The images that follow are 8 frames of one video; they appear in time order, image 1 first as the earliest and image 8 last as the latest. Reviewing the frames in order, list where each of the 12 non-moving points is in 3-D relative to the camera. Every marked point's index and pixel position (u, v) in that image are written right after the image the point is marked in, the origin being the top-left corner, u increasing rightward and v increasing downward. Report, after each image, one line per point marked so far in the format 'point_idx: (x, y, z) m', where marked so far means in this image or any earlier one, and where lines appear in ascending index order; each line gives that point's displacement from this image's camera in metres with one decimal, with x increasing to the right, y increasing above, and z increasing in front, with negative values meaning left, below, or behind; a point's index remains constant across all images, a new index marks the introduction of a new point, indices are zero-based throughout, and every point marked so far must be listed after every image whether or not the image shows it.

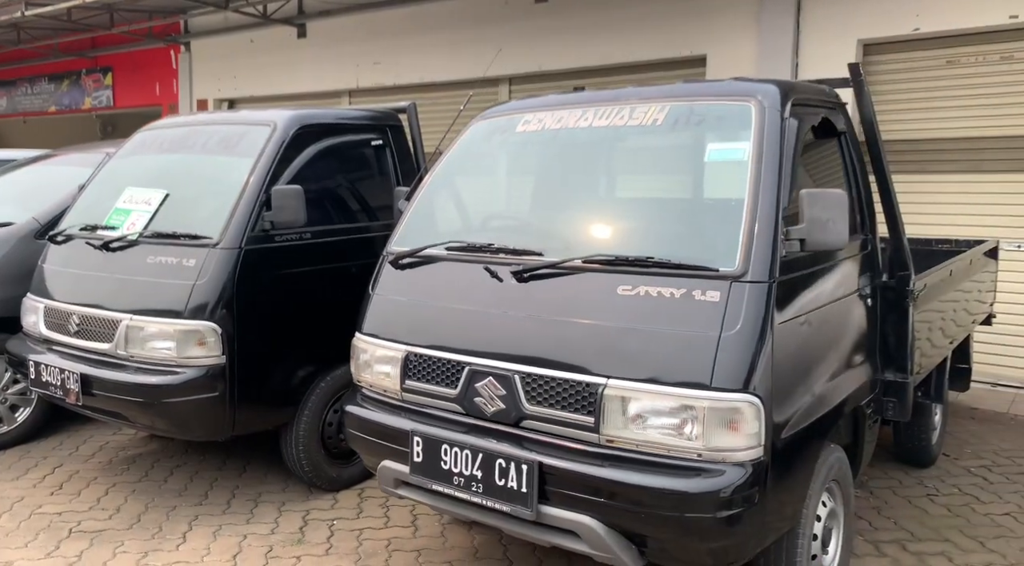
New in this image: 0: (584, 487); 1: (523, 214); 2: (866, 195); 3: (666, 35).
0: (+0.2, -0.6, +2.5) m
1: (0.0, +0.3, +3.1) m
2: (+1.5, +0.4, +3.4) m
3: (+1.6, +2.5, +8.0) m
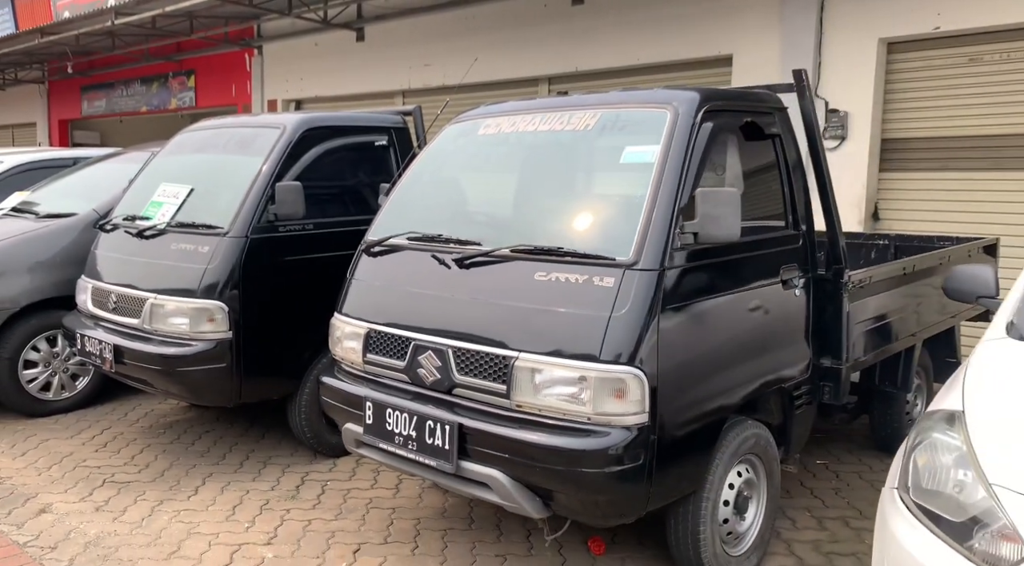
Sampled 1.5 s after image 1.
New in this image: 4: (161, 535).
0: (-0.1, -0.6, +2.8) m
1: (-0.2, +0.3, +3.5) m
2: (+1.3, +0.4, +3.7) m
3: (+1.9, +2.6, +8.1) m
4: (-1.6, -1.2, +3.7) m
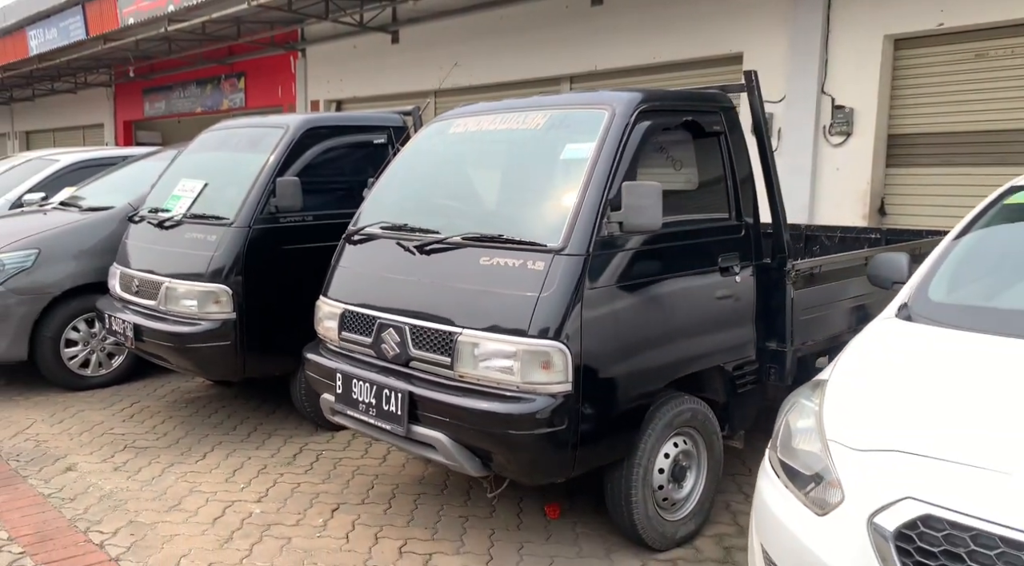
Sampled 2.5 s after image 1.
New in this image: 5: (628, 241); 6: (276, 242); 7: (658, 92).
0: (-0.3, -0.5, +3.2) m
1: (-0.4, +0.4, +3.8) m
2: (+1.2, +0.5, +3.9) m
3: (+2.1, +2.7, +8.3) m
4: (-1.8, -1.1, +4.1) m
5: (+0.5, +0.2, +3.3) m
6: (-1.4, +0.3, +4.7) m
7: (+0.6, +0.9, +3.6) m
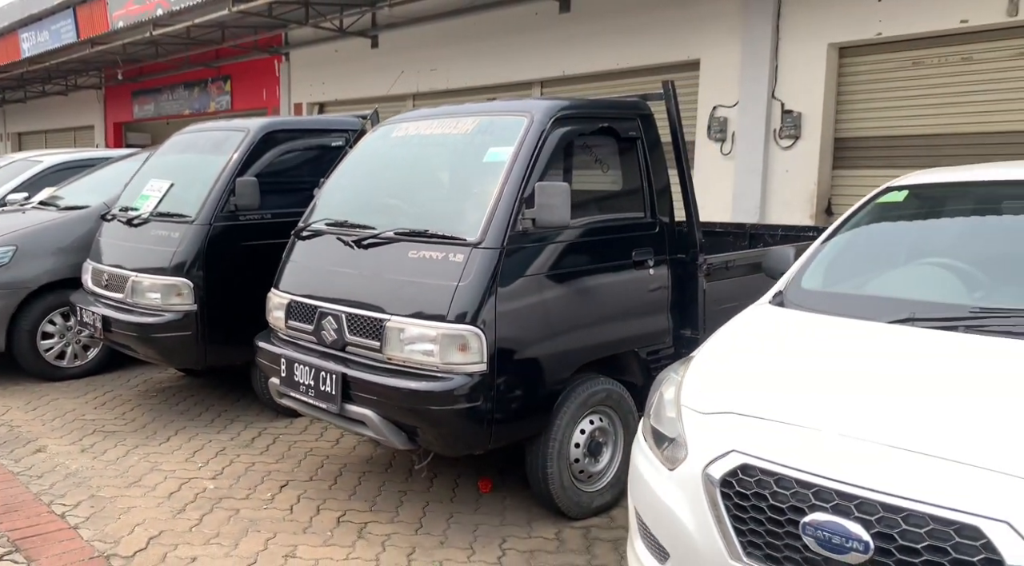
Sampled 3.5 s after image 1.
0: (-0.6, -0.5, +3.5) m
1: (-0.7, +0.4, +4.1) m
2: (+0.8, +0.5, +4.2) m
3: (+1.7, +2.7, +8.7) m
4: (-2.2, -1.1, +4.4) m
5: (+0.2, +0.2, +3.7) m
6: (-1.8, +0.3, +5.0) m
7: (+0.3, +0.9, +3.9) m
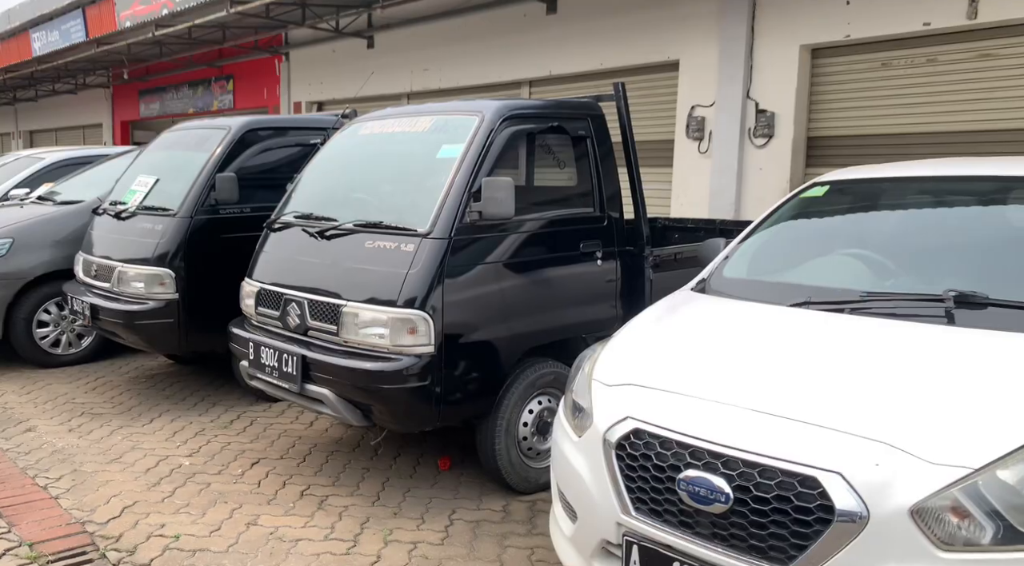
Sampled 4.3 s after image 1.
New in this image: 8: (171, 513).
0: (-0.9, -0.4, +3.7) m
1: (-0.9, +0.5, +4.4) m
2: (+0.6, +0.6, +4.5) m
3: (+1.5, +2.7, +8.9) m
4: (-2.4, -1.0, +4.7) m
5: (-0.1, +0.3, +3.9) m
6: (-2.0, +0.4, +5.3) m
7: (+0.1, +1.0, +4.1) m
8: (-1.7, -1.1, +3.8) m
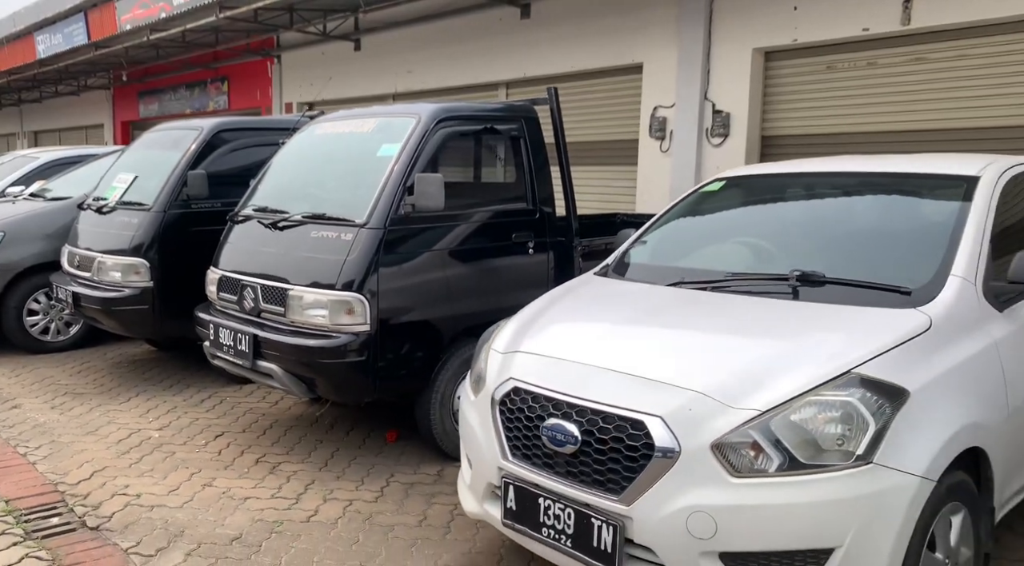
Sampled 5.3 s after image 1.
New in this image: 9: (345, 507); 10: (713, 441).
0: (-1.3, -0.3, +4.1) m
1: (-1.3, +0.6, +4.8) m
2: (+0.2, +0.6, +4.9) m
3: (+1.2, +2.8, +9.3) m
4: (-2.8, -0.9, +5.1) m
5: (-0.4, +0.3, +4.3) m
6: (-2.4, +0.4, +5.7) m
7: (-0.3, +1.0, +4.6) m
8: (-2.0, -1.0, +4.2) m
9: (-0.8, -1.1, +3.8) m
10: (+0.6, -0.5, +2.3) m
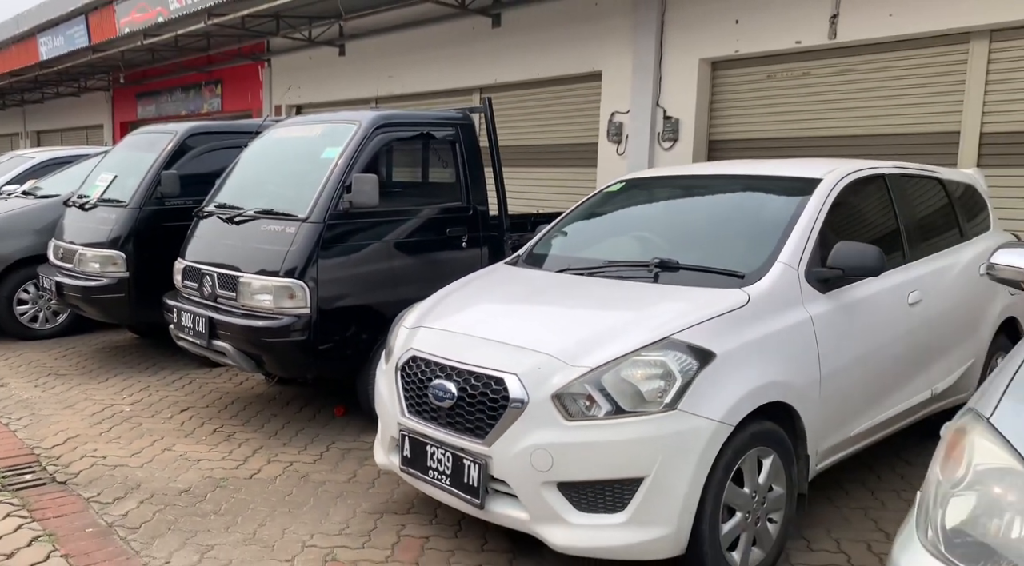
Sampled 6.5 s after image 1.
0: (-1.7, -0.3, +4.7) m
1: (-1.7, +0.7, +5.3) m
2: (-0.2, +0.7, +5.4) m
3: (+0.8, +2.9, +9.8) m
4: (-3.2, -0.8, +5.6) m
5: (-0.9, +0.4, +4.8) m
6: (-2.8, +0.5, +6.2) m
7: (-0.7, +1.1, +5.1) m
8: (-2.5, -1.0, +4.7) m
9: (-1.3, -1.0, +4.4) m
10: (+0.2, -0.4, +2.8) m
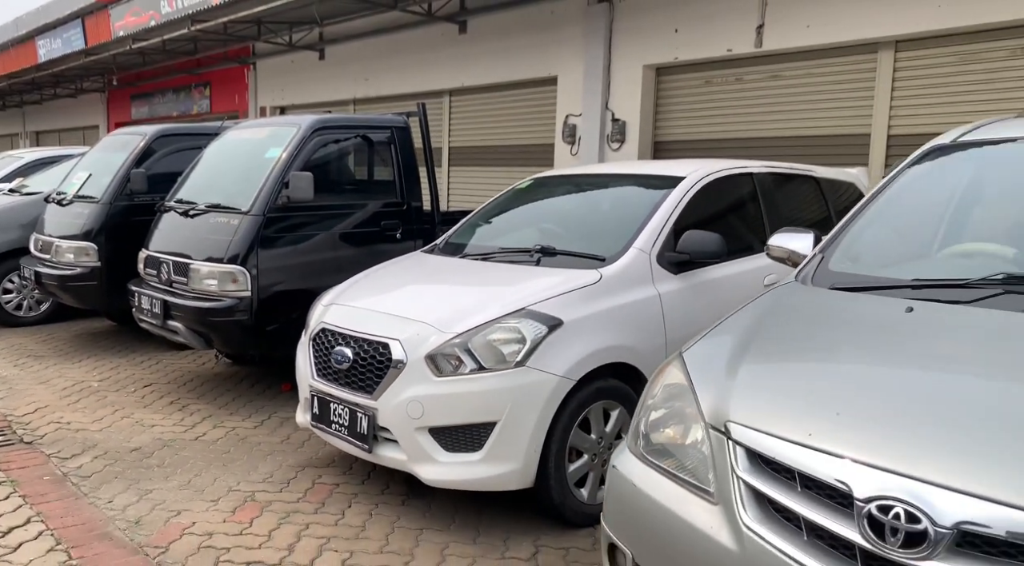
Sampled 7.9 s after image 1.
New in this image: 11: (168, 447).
0: (-2.2, -0.2, +5.2) m
1: (-2.3, +0.7, +5.9) m
2: (-0.7, +0.8, +5.9) m
3: (+0.3, +2.9, +10.3) m
4: (-3.7, -0.7, +6.2) m
5: (-1.4, +0.5, +5.4) m
6: (-3.3, +0.6, +6.8) m
7: (-1.3, +1.2, +5.6) m
8: (-3.0, -0.9, +5.3) m
9: (-1.8, -0.9, +4.9) m
10: (-0.4, -0.3, +3.4) m
11: (-2.0, -1.0, +4.6) m
